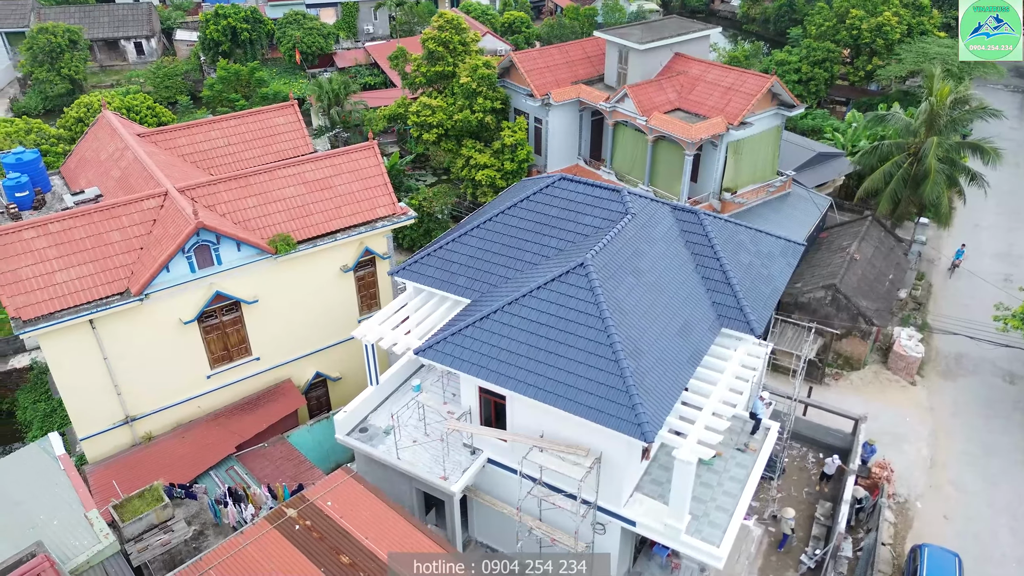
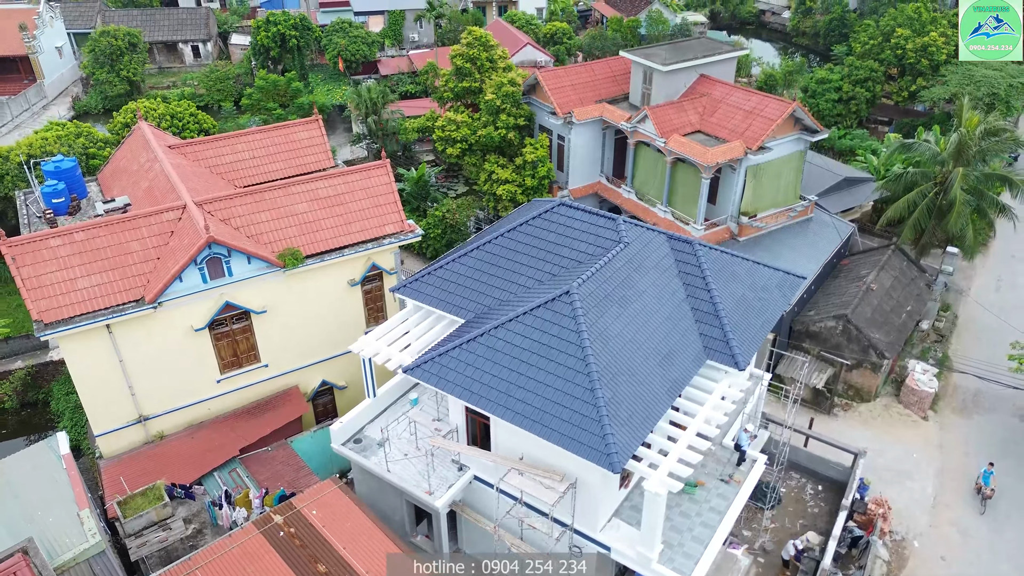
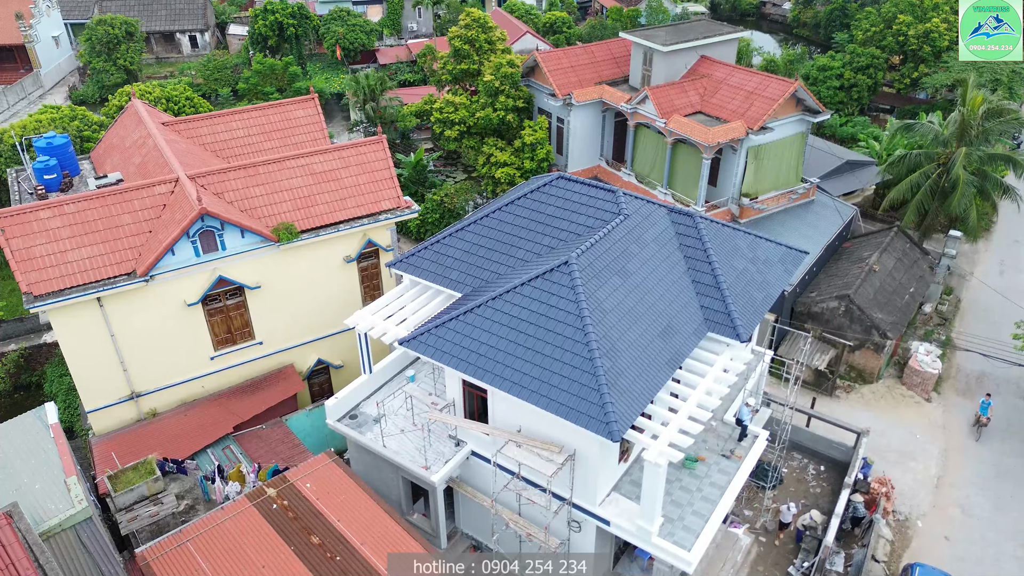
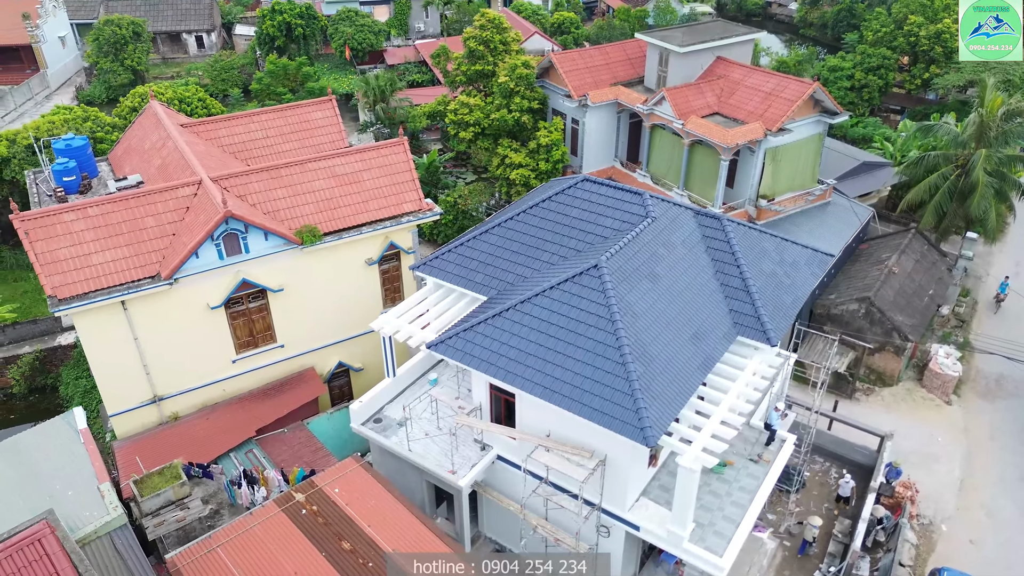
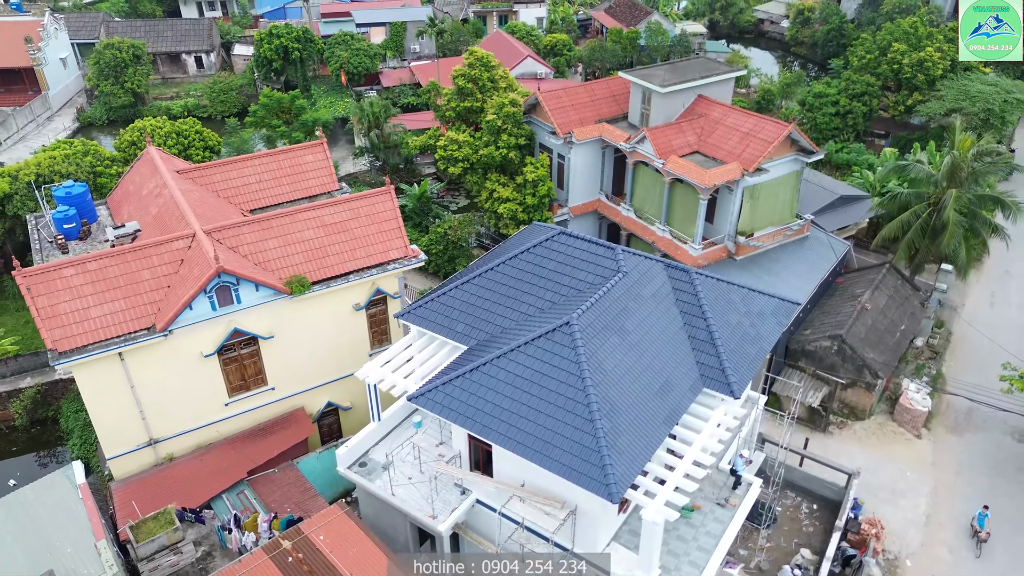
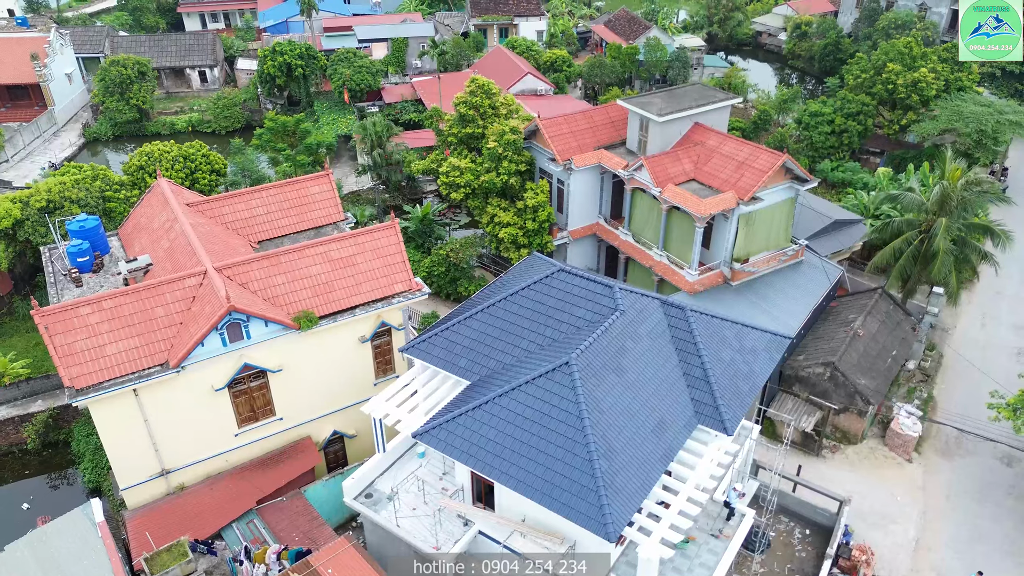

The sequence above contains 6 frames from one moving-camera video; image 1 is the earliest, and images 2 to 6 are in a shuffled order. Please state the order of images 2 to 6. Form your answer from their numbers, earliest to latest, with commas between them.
4, 3, 2, 5, 6
